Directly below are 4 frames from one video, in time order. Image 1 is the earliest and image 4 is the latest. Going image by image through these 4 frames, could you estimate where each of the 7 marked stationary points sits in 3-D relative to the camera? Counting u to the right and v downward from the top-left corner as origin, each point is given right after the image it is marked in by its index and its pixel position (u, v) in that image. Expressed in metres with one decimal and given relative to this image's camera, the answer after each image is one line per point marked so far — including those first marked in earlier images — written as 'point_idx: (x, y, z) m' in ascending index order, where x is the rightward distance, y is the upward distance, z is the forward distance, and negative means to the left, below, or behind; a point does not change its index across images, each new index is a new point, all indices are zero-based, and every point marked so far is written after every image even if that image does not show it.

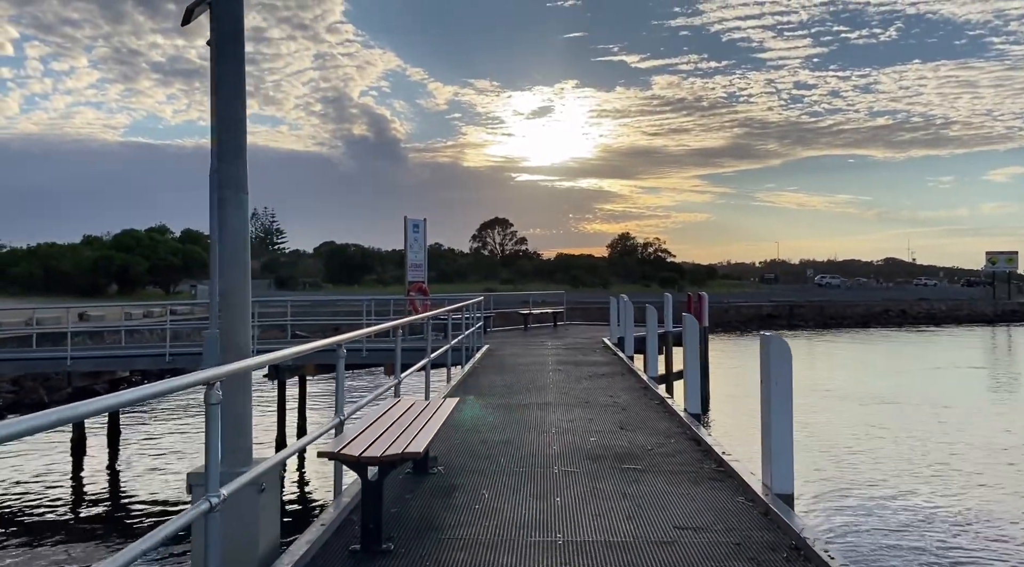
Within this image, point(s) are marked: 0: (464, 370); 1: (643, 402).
0: (-0.7, -1.1, +11.0) m
1: (+1.4, -1.2, +8.7) m
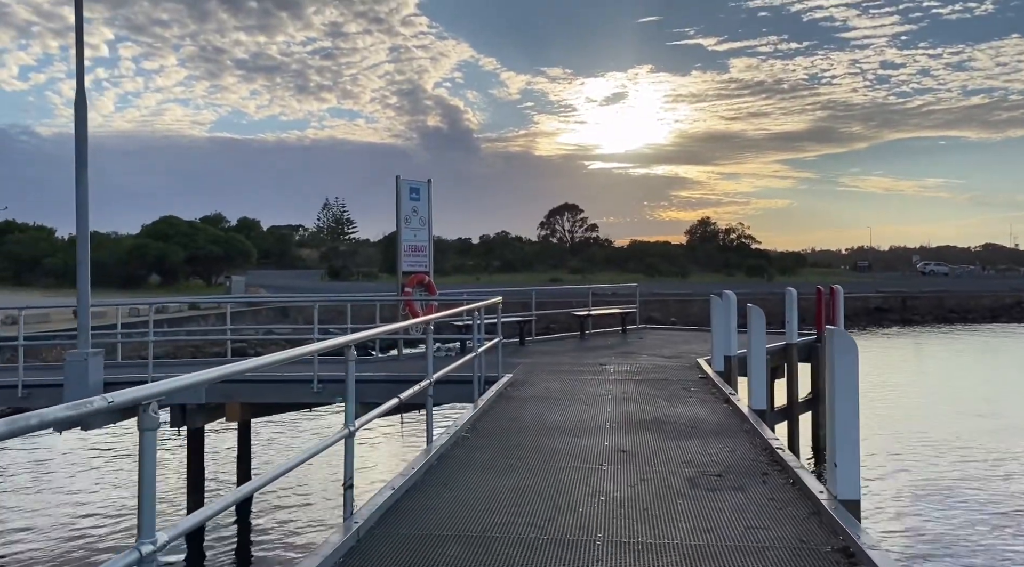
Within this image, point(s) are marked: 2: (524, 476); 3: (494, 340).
0: (-0.6, -1.1, +5.1) m
1: (+1.2, -1.2, +2.6) m
2: (+0.1, -1.2, +5.2) m
3: (-0.2, -0.7, +10.4) m
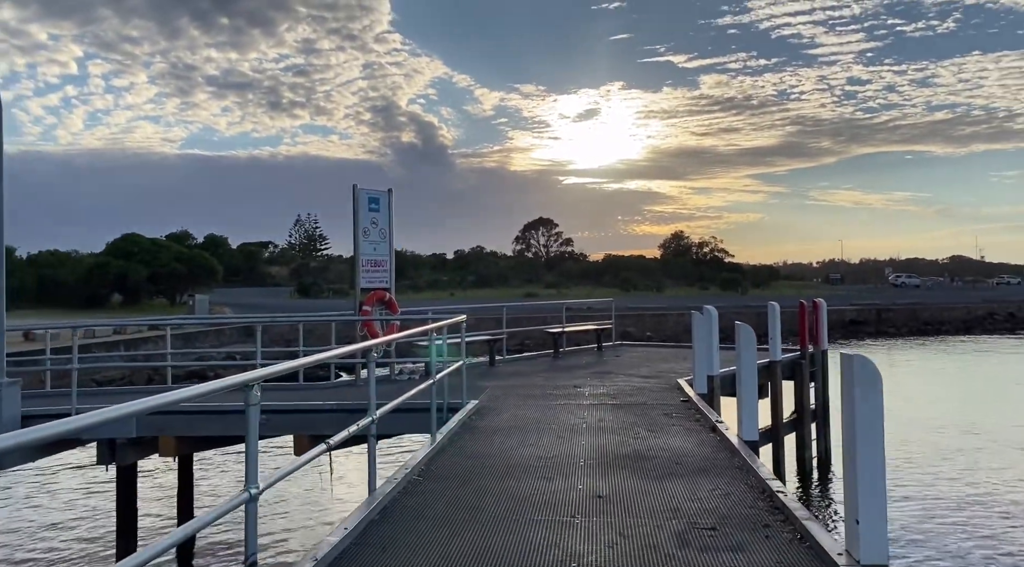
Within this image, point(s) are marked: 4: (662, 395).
0: (-0.8, -1.2, +4.2) m
1: (+1.0, -1.2, +1.7) m
2: (-0.2, -1.3, +4.3) m
3: (-0.6, -0.9, +9.5) m
4: (+1.7, -1.3, +9.8) m
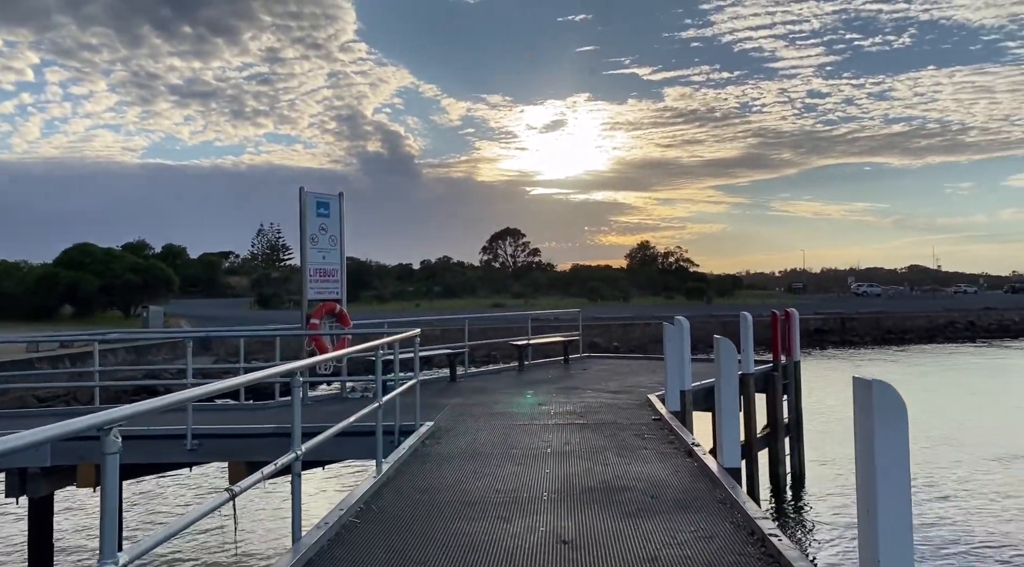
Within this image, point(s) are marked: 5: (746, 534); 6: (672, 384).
0: (-1.1, -1.2, +3.4) m
1: (+0.9, -1.2, +1.0) m
2: (-0.4, -1.3, +3.6) m
3: (-1.0, -1.0, +8.7) m
4: (+1.3, -1.4, +9.1) m
5: (+1.2, -1.3, +4.4) m
6: (+1.8, -1.1, +9.4) m
